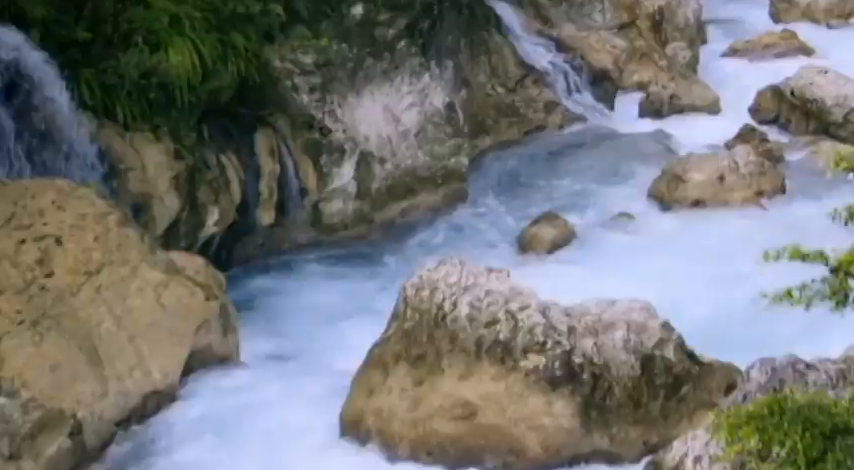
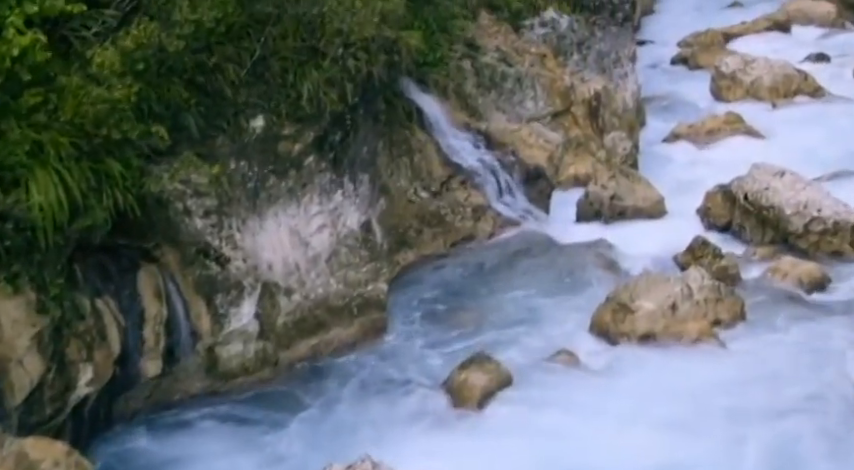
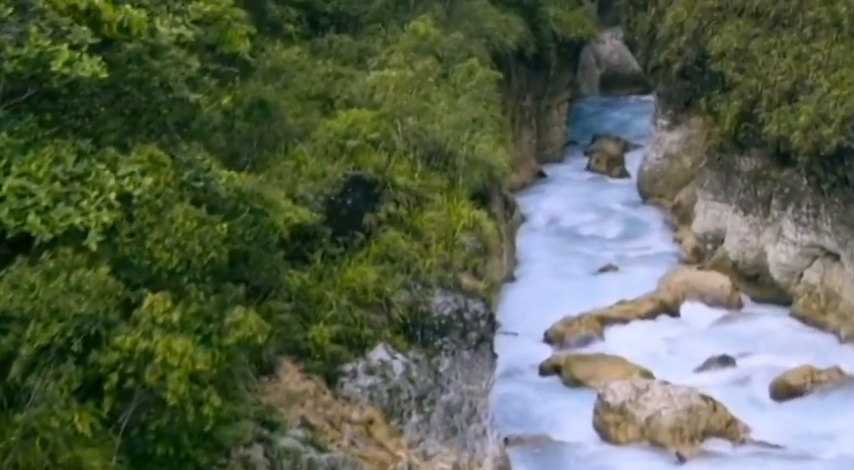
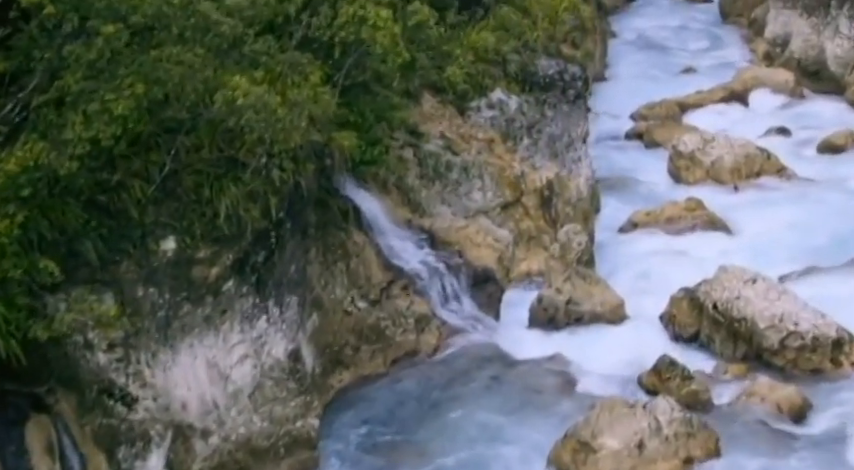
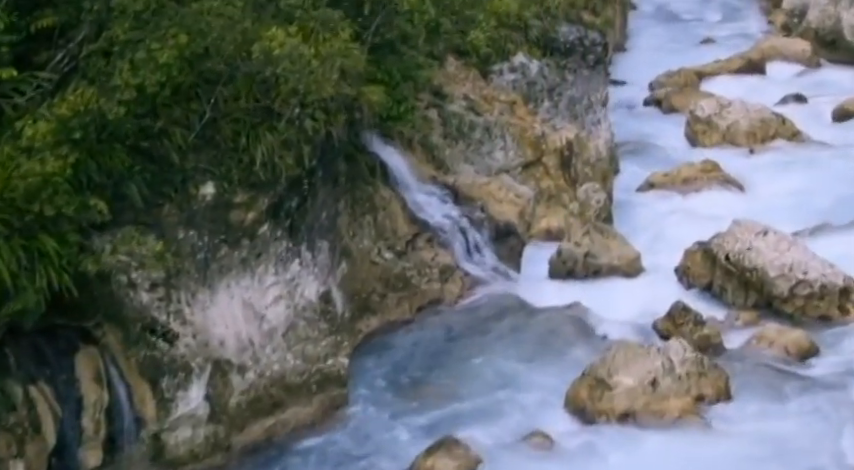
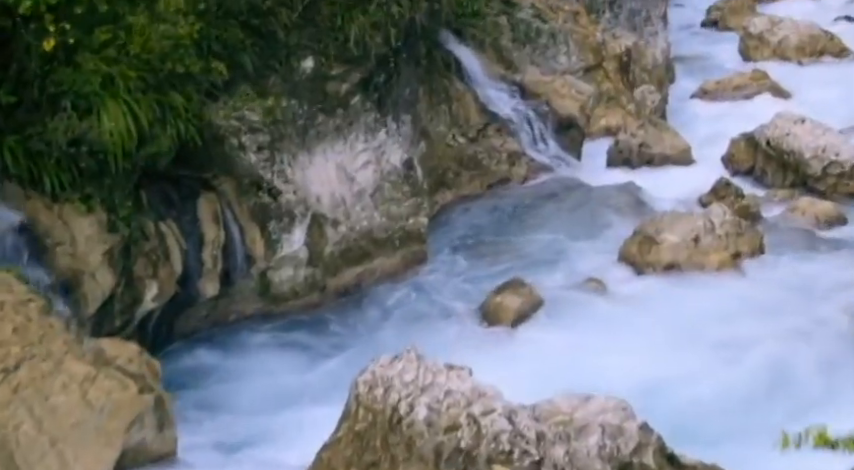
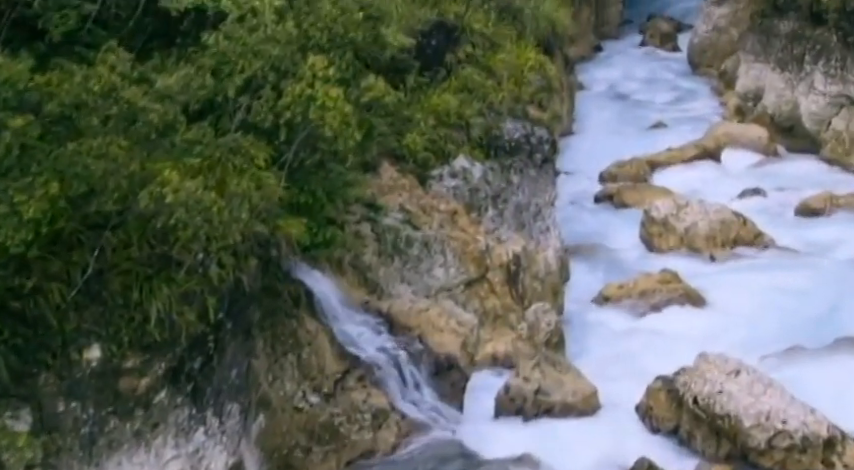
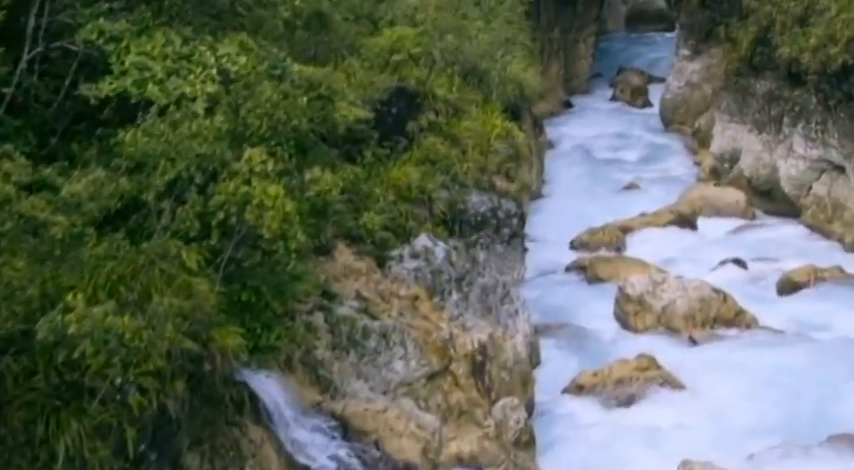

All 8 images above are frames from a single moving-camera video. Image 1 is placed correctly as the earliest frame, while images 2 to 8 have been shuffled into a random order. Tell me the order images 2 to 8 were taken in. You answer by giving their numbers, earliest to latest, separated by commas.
6, 2, 5, 4, 7, 8, 3
